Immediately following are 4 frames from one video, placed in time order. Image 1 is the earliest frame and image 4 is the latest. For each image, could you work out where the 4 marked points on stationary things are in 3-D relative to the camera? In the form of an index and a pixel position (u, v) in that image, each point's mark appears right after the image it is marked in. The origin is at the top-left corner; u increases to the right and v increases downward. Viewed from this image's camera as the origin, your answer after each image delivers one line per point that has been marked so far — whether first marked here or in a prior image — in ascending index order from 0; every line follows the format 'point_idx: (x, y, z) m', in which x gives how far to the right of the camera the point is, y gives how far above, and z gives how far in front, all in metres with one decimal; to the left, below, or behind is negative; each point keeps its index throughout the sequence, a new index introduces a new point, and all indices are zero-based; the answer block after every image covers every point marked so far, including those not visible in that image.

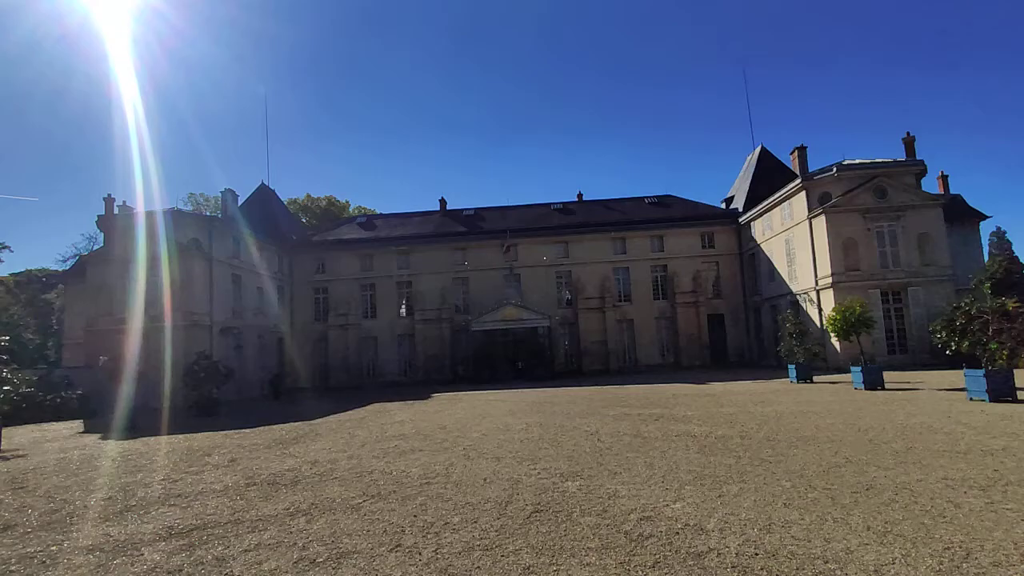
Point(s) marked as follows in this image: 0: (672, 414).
0: (+3.1, -2.4, +11.0) m
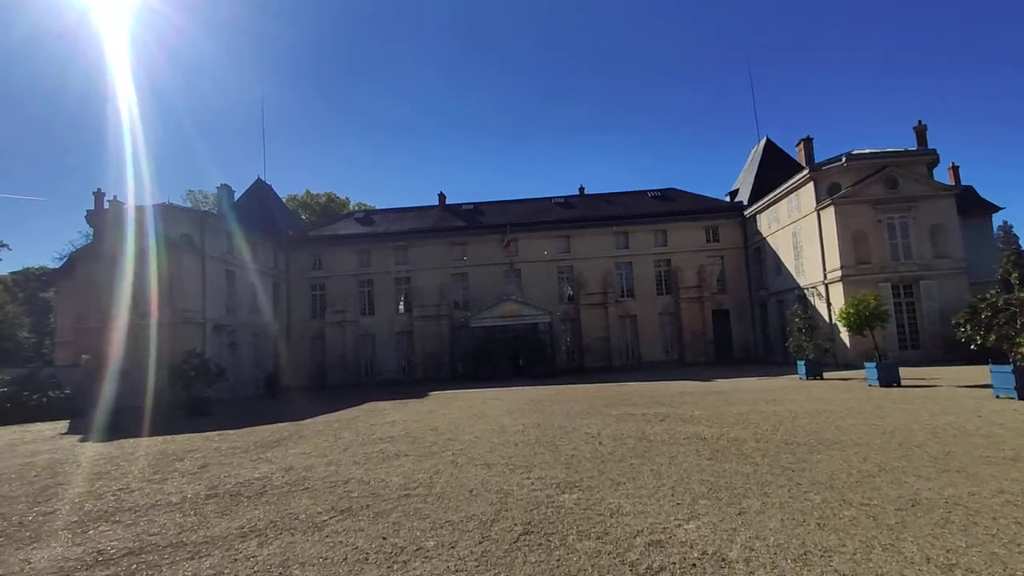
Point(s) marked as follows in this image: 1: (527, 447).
0: (+3.0, -2.3, +10.4) m
1: (+0.2, -2.1, +7.6) m
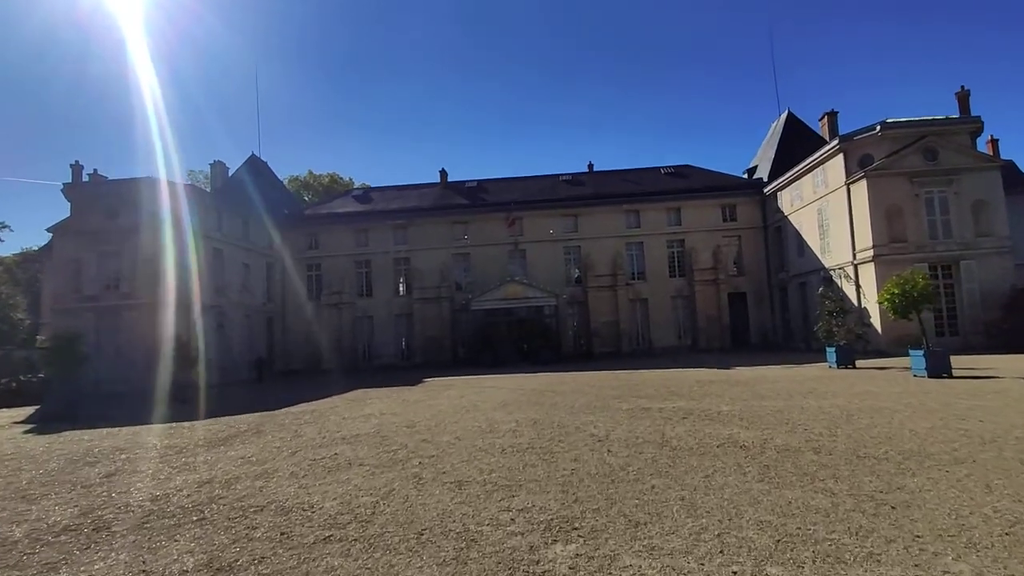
0: (+2.9, -1.8, +8.7) m
1: (0.0, -1.8, +6.0) m
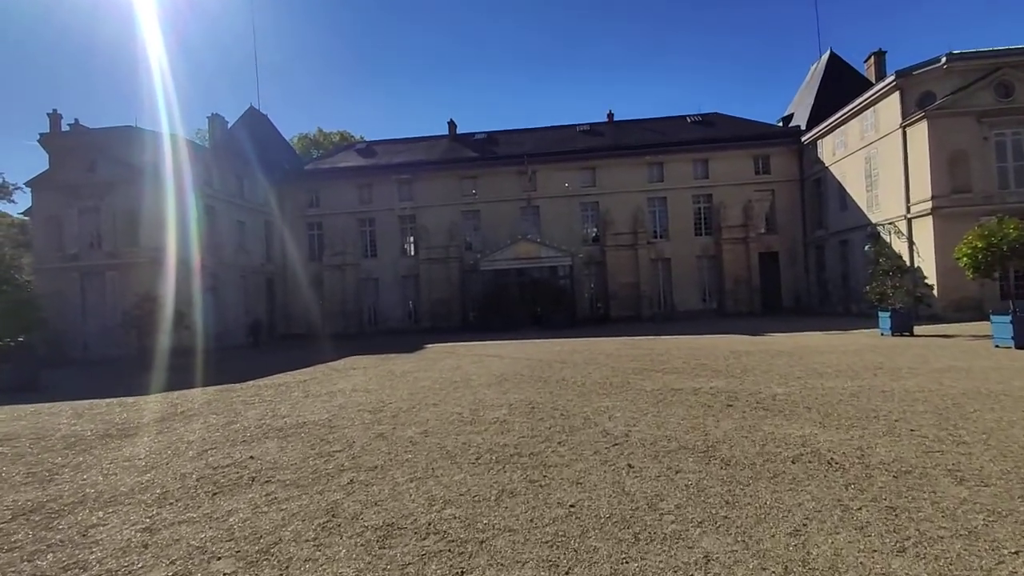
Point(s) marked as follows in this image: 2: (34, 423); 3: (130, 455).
0: (+2.8, -1.2, +6.7) m
1: (-0.2, -1.3, +4.1) m
2: (-6.3, -1.8, +7.5) m
3: (-3.5, -1.5, +5.3) m
